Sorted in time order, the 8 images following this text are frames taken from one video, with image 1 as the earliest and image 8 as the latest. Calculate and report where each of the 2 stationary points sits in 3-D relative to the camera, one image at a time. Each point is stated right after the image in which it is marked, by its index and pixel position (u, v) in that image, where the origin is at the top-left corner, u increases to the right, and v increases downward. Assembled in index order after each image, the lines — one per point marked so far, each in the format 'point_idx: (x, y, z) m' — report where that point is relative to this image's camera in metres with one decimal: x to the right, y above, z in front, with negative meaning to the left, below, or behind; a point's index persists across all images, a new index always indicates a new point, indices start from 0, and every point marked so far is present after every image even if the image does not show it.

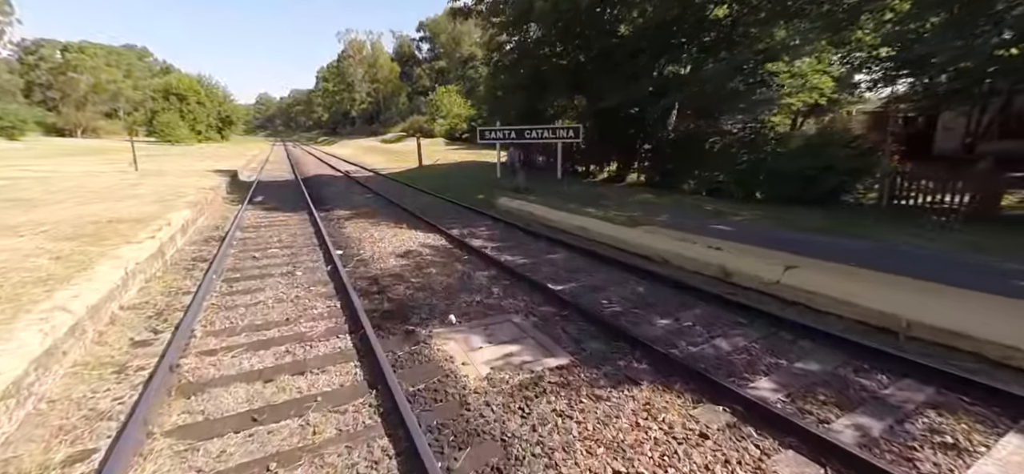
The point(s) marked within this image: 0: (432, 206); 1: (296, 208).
0: (-2.3, +0.8, +12.3) m
1: (-5.8, +0.7, +11.8) m
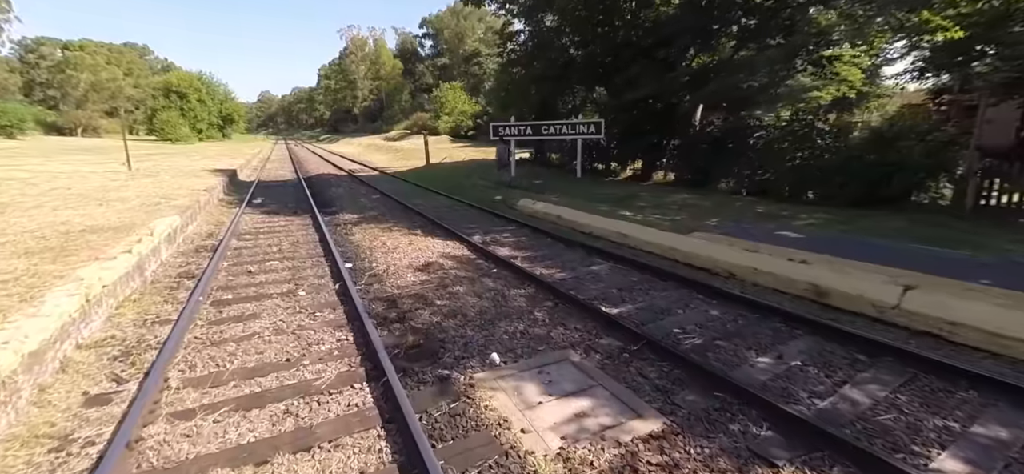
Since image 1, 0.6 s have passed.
0: (-1.7, +0.7, +11.3) m
1: (-5.2, +0.6, +10.8) m
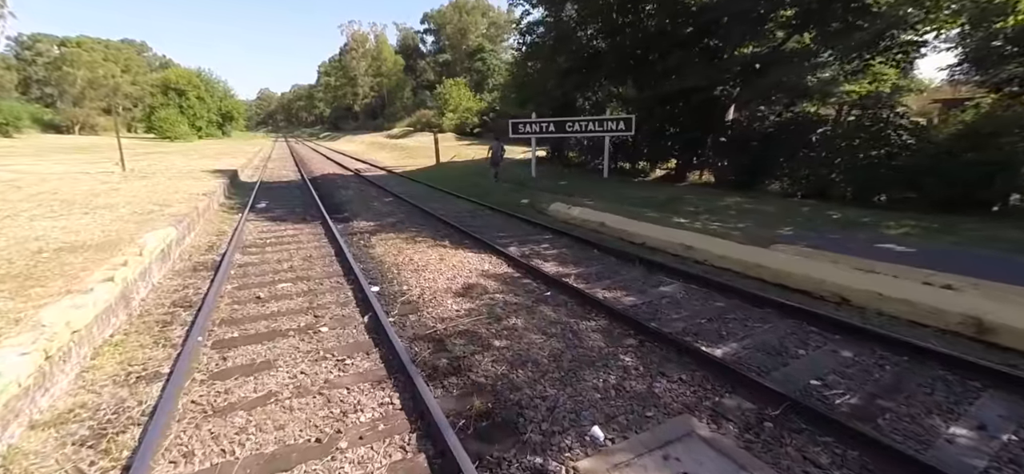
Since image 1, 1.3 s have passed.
0: (-1.1, +0.5, +10.3) m
1: (-4.5, +0.4, +9.8) m
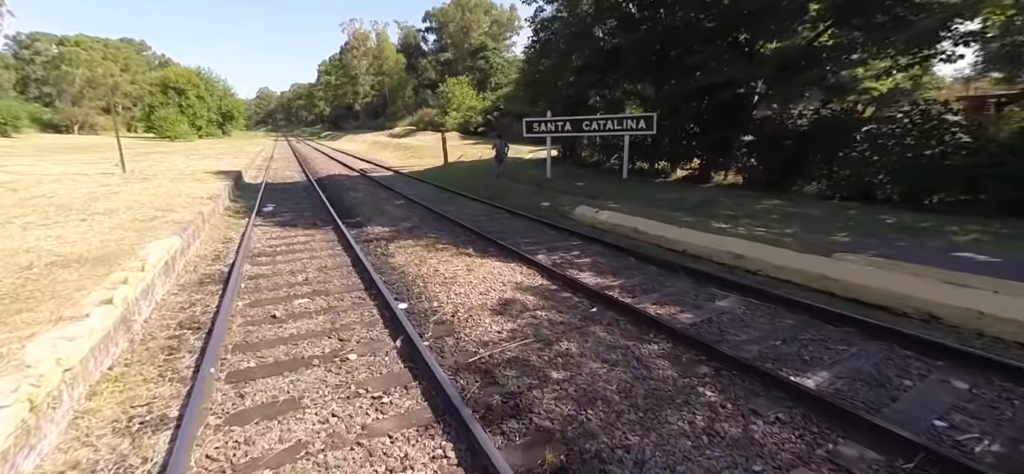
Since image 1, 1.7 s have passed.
0: (-0.6, +0.4, +9.8) m
1: (-4.1, +0.3, +9.3) m
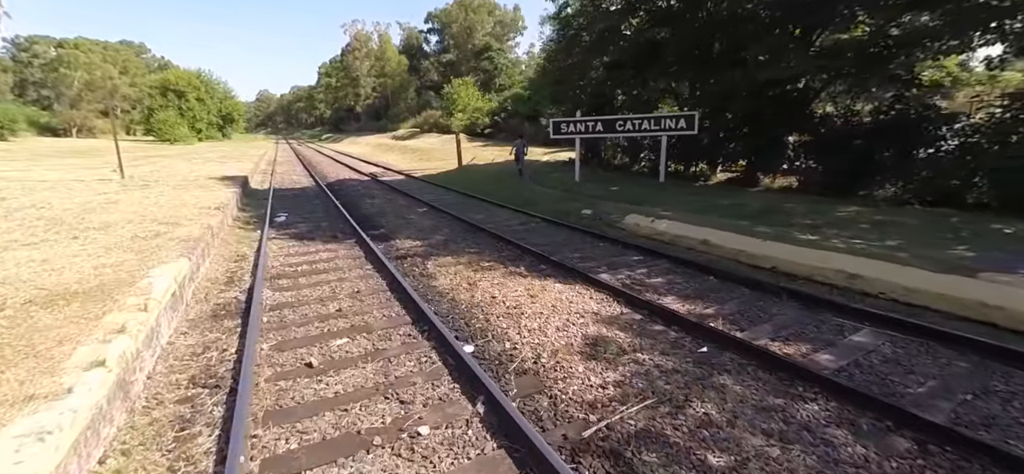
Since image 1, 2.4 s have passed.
0: (+0.2, +0.2, +8.8) m
1: (-3.3, +0.1, +8.4) m
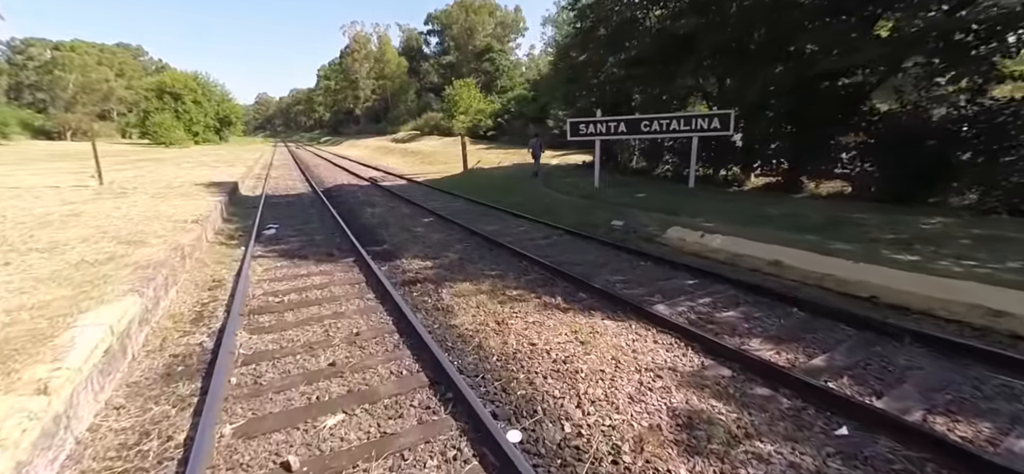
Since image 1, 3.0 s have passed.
0: (+0.6, -0.1, +7.7) m
1: (-2.9, -0.2, +7.2) m
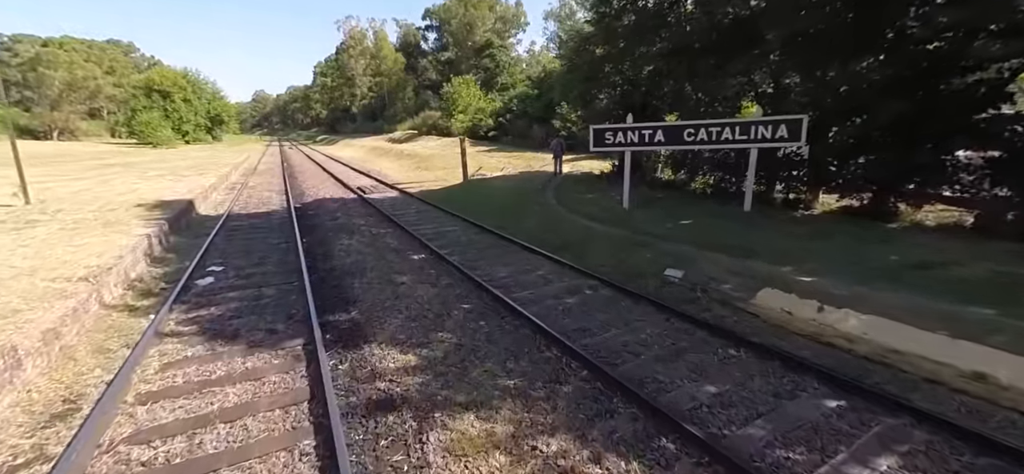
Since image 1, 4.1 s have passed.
0: (+0.8, -0.8, +5.6) m
1: (-2.6, -1.0, +5.1) m
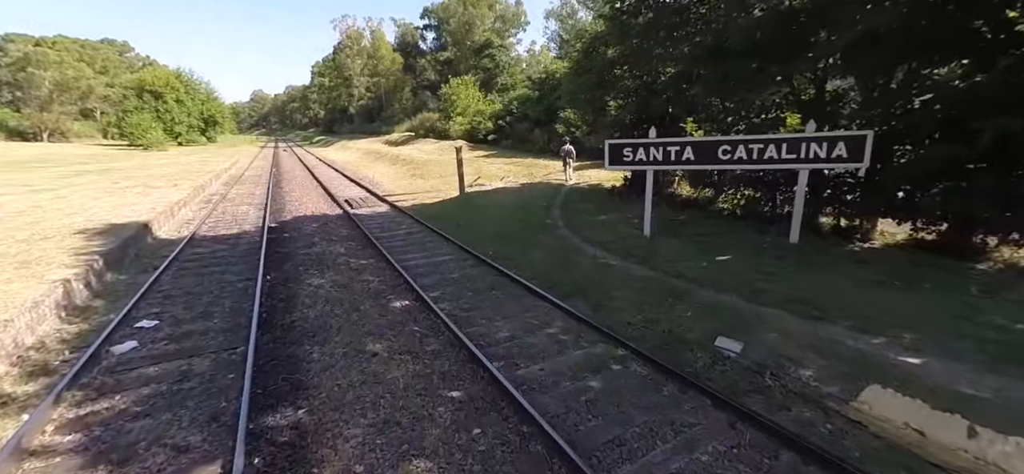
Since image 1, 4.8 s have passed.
0: (+0.9, -1.4, +4.2) m
1: (-2.6, -1.6, +3.7) m
